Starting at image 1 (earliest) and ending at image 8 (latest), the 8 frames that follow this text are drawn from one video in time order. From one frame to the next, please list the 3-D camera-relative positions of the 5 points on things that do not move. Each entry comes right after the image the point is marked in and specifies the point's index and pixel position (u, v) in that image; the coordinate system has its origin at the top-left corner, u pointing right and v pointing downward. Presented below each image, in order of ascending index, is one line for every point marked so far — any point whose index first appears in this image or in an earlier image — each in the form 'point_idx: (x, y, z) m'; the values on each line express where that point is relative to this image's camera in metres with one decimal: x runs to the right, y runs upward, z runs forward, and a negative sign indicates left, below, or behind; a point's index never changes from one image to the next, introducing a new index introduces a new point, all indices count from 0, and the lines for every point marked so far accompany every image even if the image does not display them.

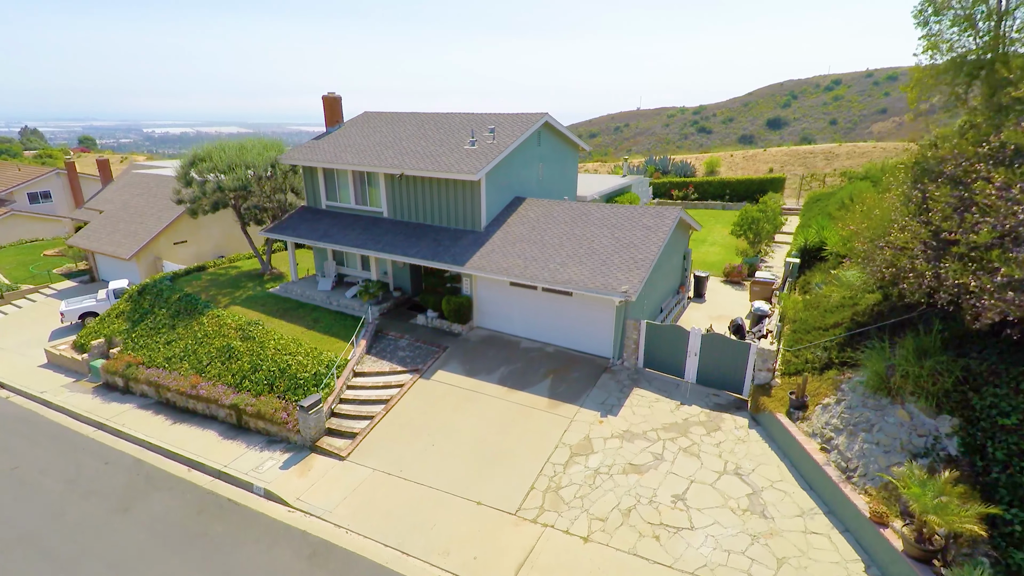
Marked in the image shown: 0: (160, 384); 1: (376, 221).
0: (-10.1, -2.8, +15.3) m
1: (-4.8, +2.4, +18.4) m
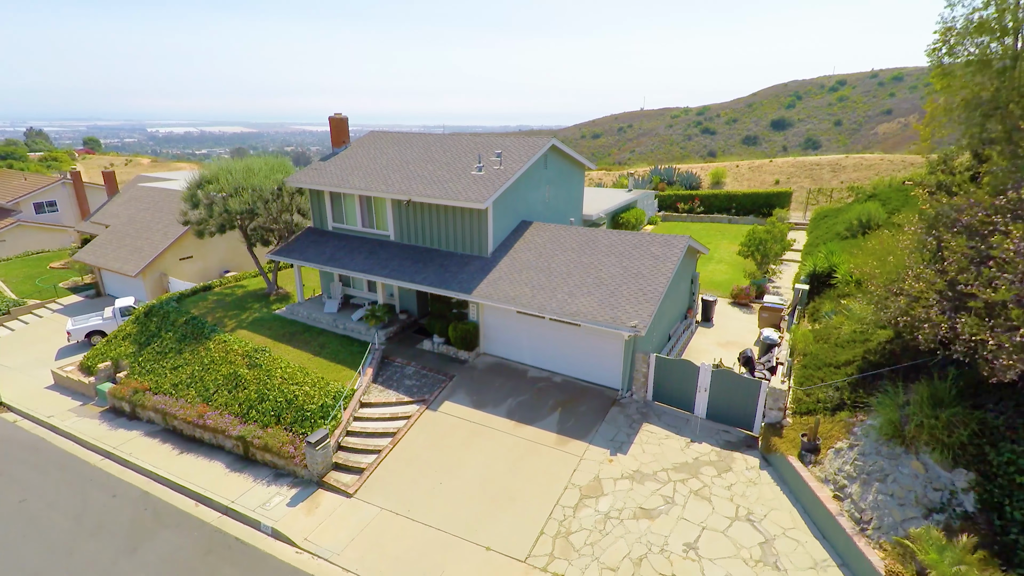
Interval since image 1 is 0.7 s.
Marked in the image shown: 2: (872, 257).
0: (-9.9, -3.6, +15.3) m
1: (-4.5, +1.5, +18.4) m
2: (+8.4, +0.7, +12.4) m
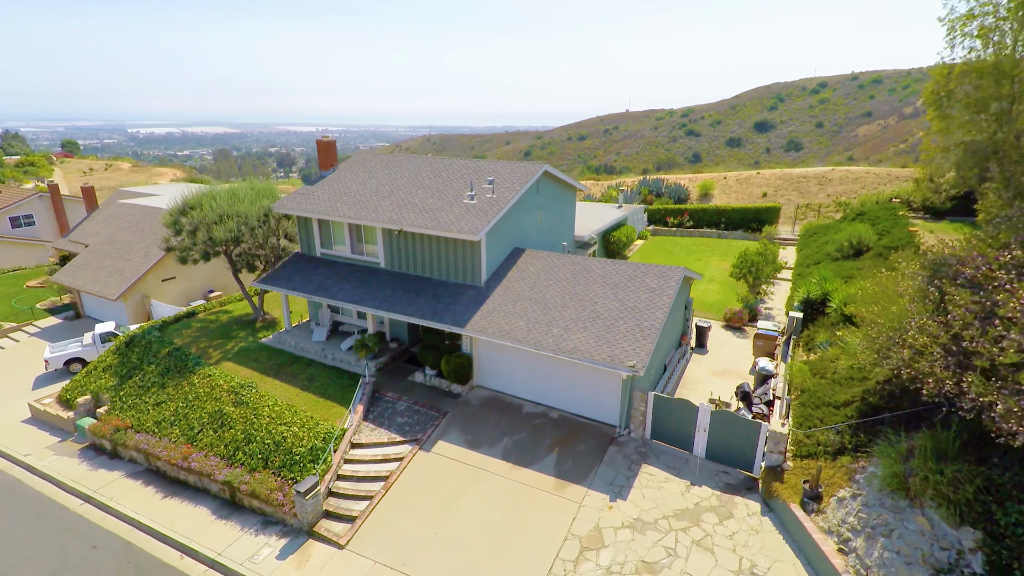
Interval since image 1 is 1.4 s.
0: (-10.1, -4.6, +14.8) m
1: (-4.8, +0.6, +18.0) m
2: (+8.3, -0.2, +12.3) m
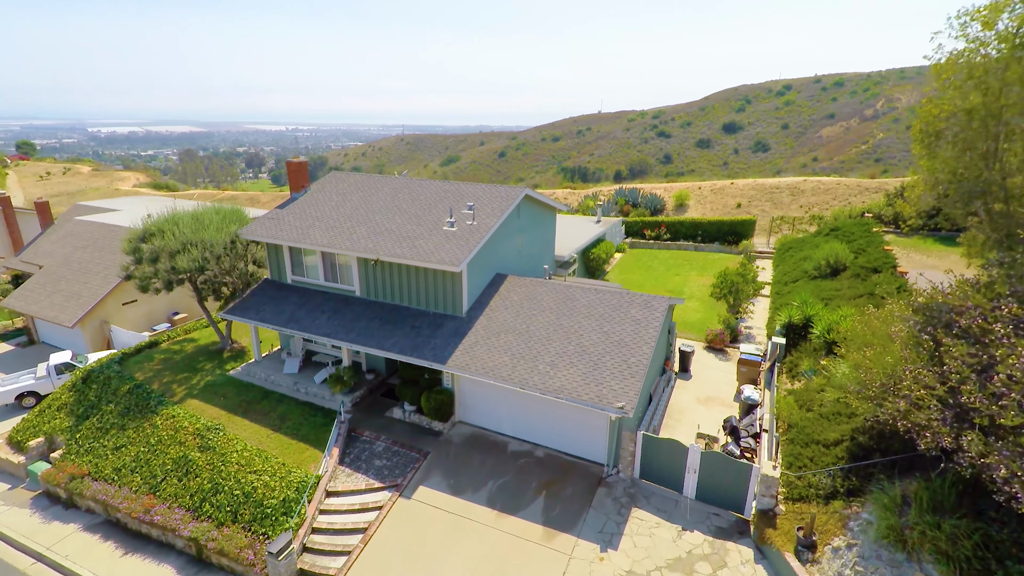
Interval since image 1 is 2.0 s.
0: (-10.5, -5.6, +13.8) m
1: (-5.4, -0.4, +17.3) m
2: (+7.9, -1.0, +12.2) m
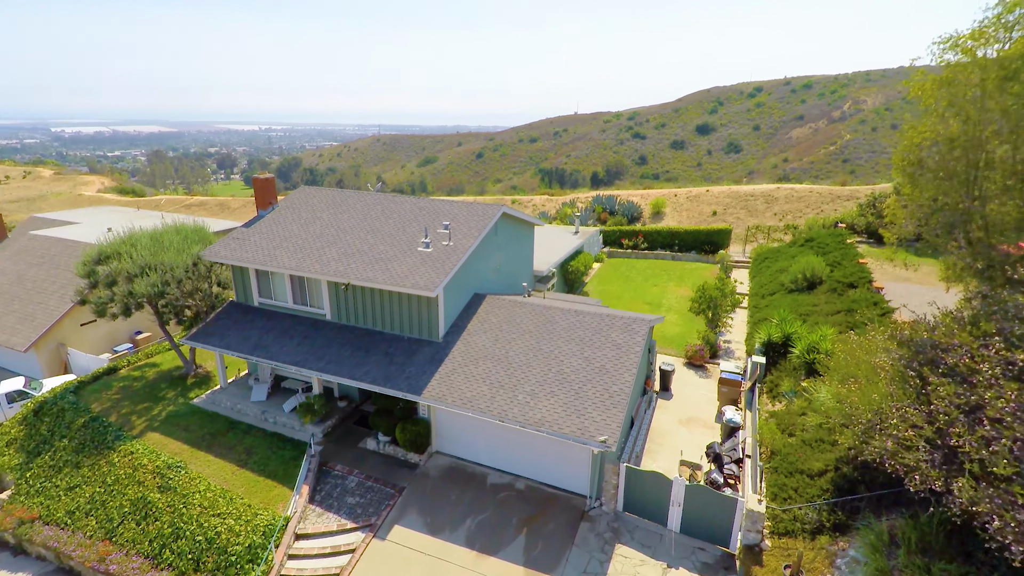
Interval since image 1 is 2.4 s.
0: (-11.0, -6.4, +12.9) m
1: (-6.1, -1.2, +16.6) m
2: (+7.4, -1.6, +12.1) m
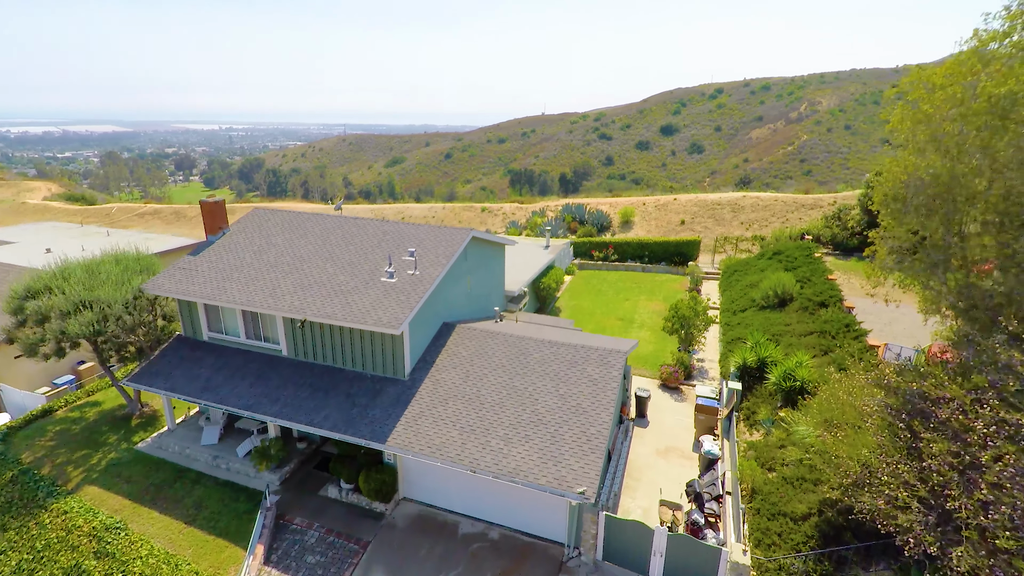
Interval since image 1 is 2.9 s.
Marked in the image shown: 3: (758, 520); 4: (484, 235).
0: (-11.6, -7.5, +11.5) m
1: (-7.0, -2.2, +15.5) m
2: (+6.8, -2.4, +11.7) m
3: (+5.4, -5.0, +11.6) m
4: (-1.0, +1.8, +18.1) m
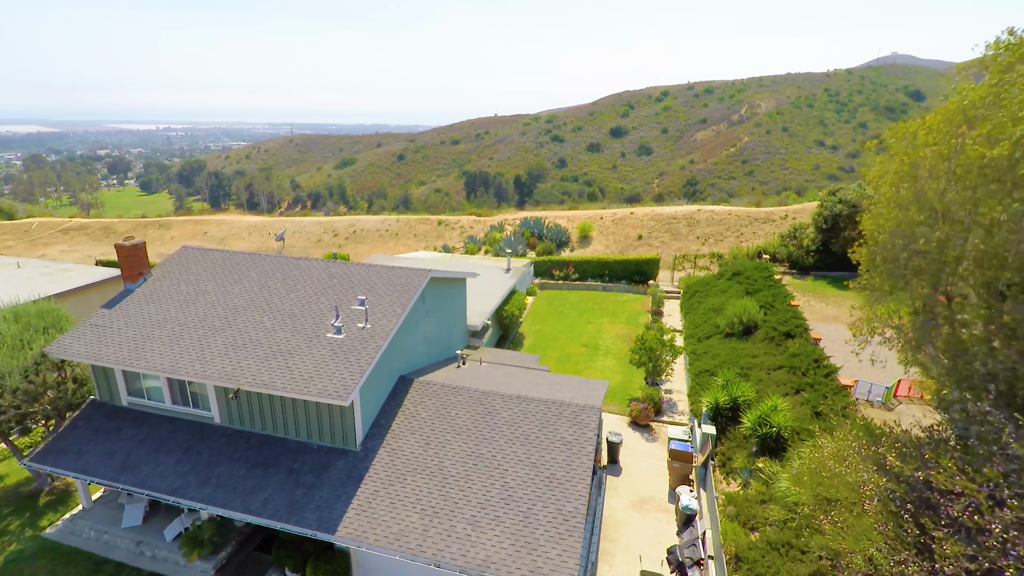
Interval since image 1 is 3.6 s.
0: (-12.0, -9.1, +9.4) m
1: (-7.9, -3.7, +13.7) m
2: (+6.1, -3.5, +11.1) m
3: (+4.8, -6.2, +10.8) m
4: (-2.3, +0.4, +16.8) m
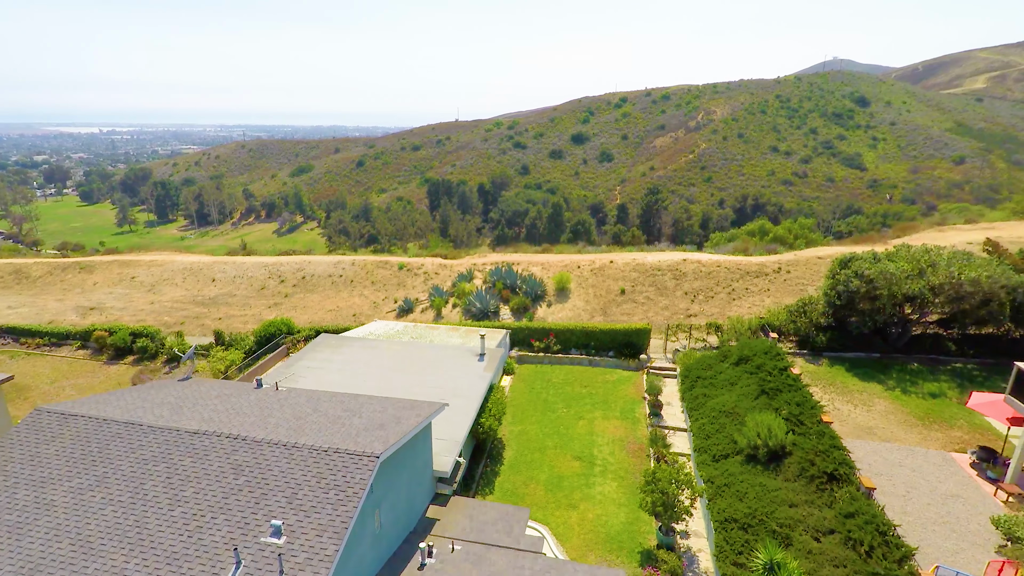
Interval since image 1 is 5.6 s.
0: (-11.7, -13.4, +4.3) m
1: (-8.1, -7.9, +9.0) m
2: (+6.1, -7.4, +7.3) m
3: (+4.9, -10.1, +6.9) m
4: (-2.7, -3.7, +12.4) m
